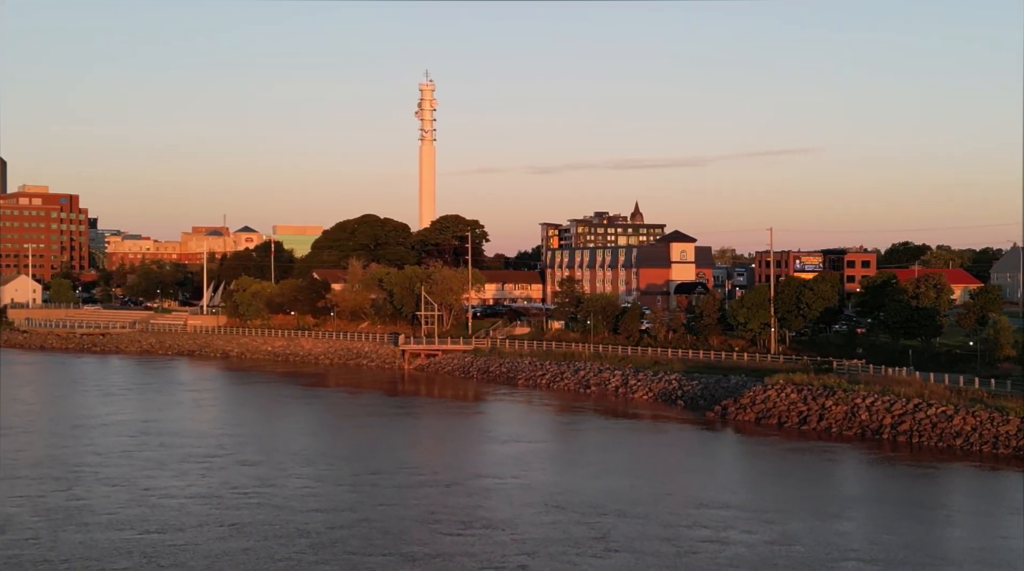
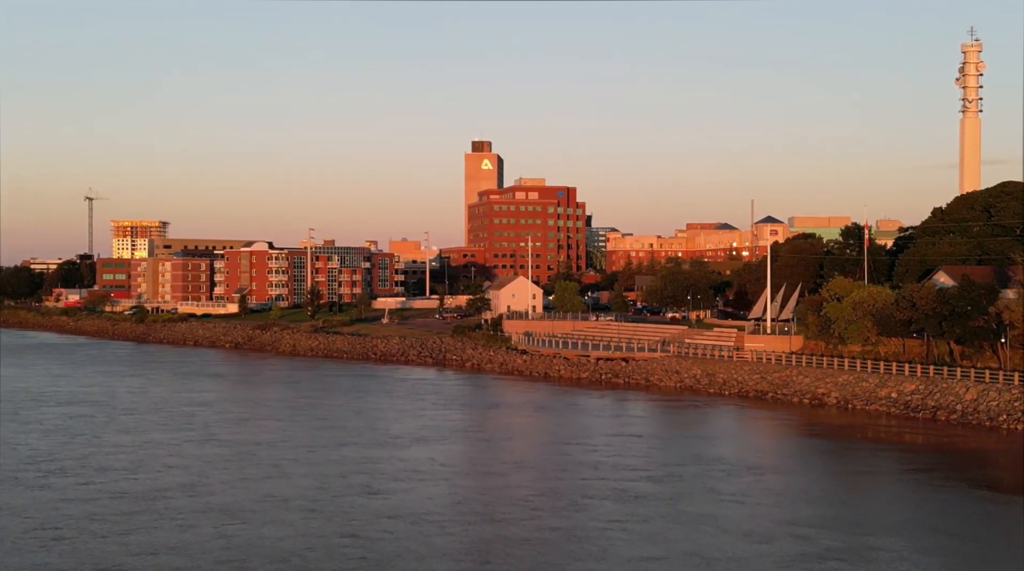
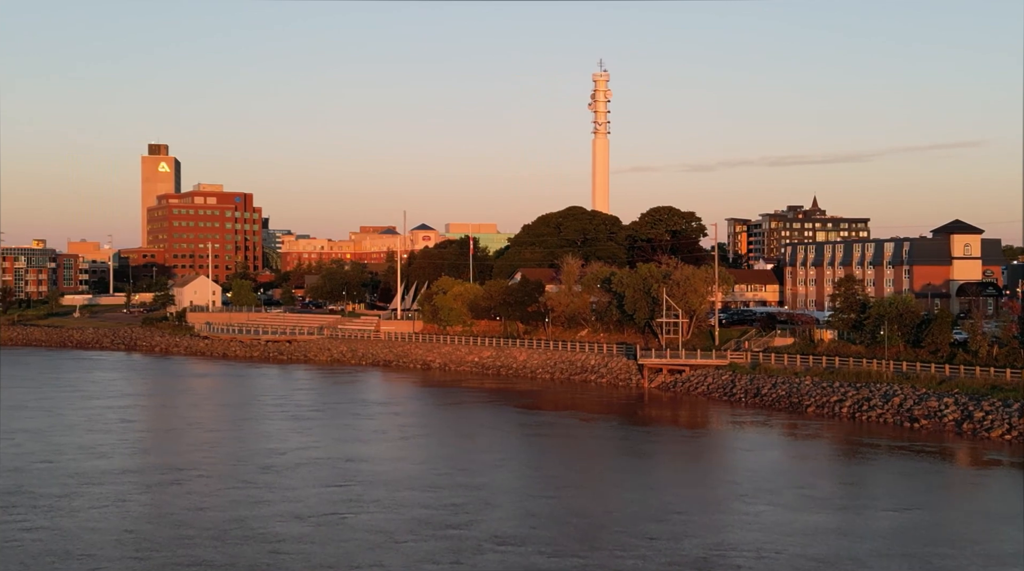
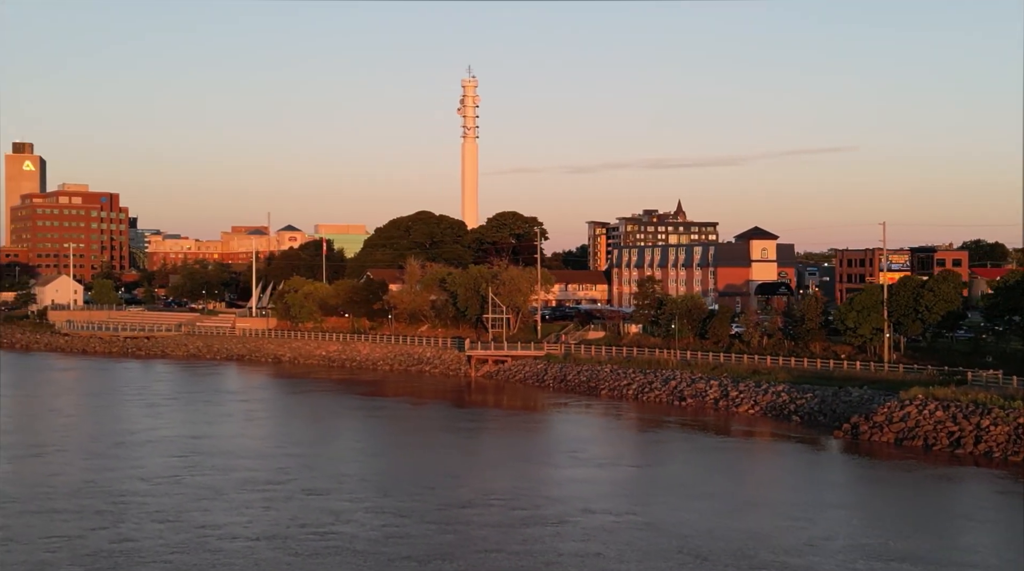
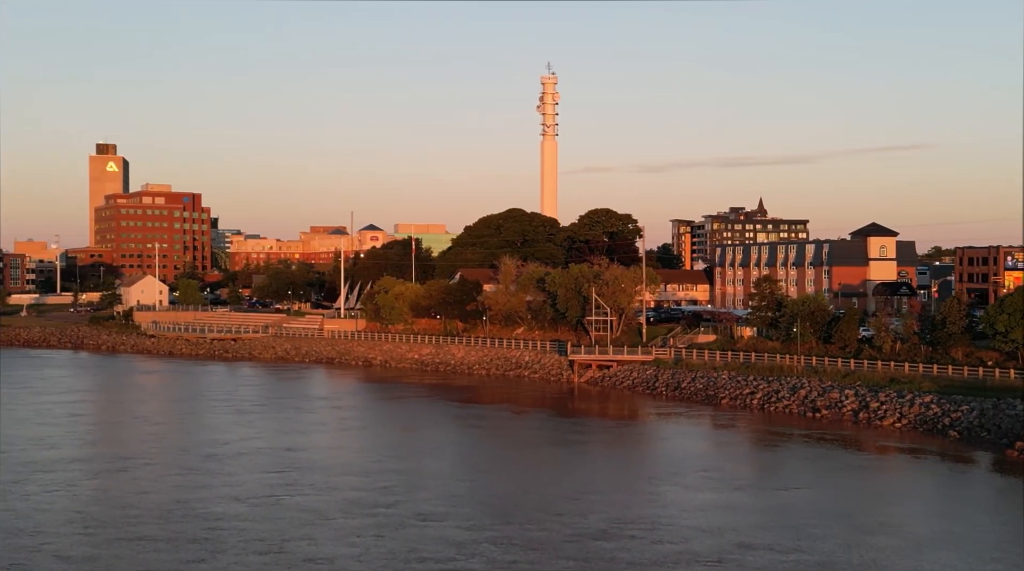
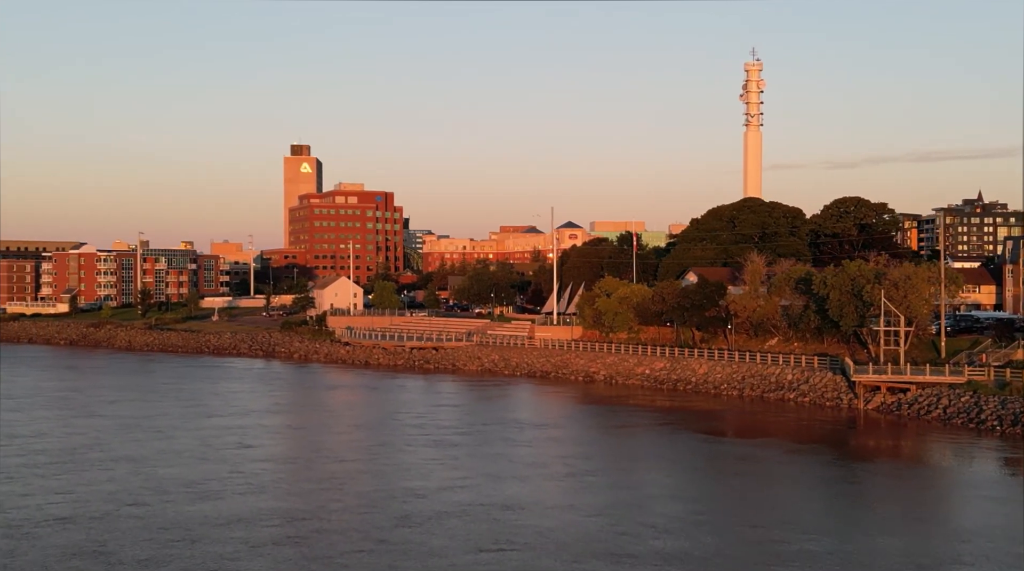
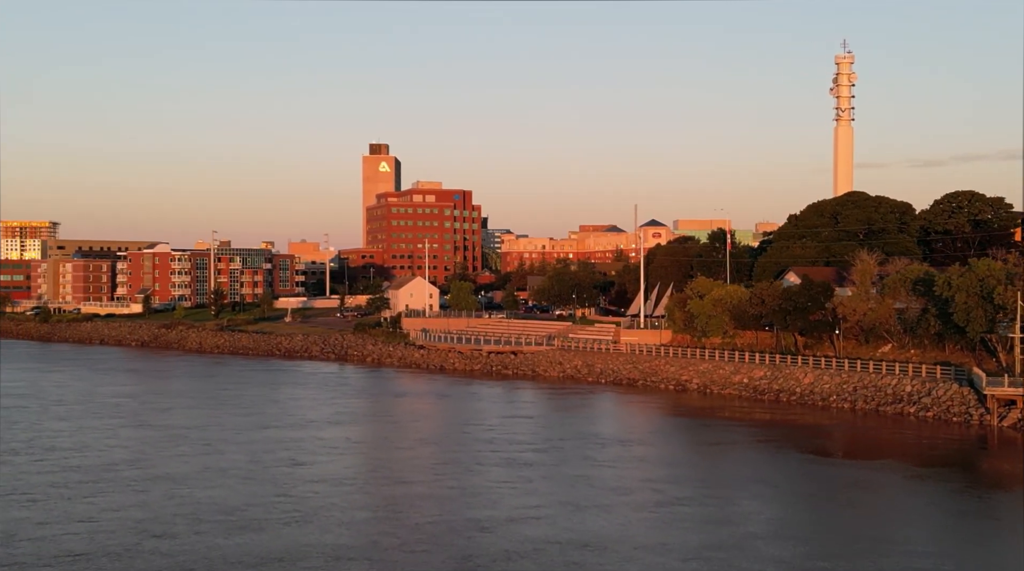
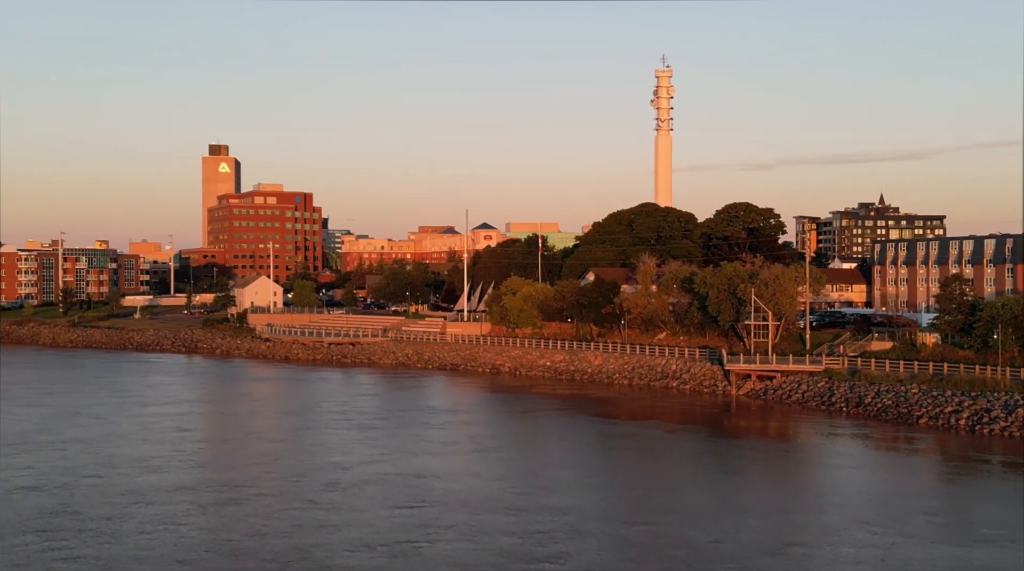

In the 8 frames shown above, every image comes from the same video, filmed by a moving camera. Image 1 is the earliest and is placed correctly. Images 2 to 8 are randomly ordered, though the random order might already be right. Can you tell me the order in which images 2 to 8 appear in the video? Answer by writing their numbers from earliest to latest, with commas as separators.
4, 5, 3, 8, 6, 7, 2
